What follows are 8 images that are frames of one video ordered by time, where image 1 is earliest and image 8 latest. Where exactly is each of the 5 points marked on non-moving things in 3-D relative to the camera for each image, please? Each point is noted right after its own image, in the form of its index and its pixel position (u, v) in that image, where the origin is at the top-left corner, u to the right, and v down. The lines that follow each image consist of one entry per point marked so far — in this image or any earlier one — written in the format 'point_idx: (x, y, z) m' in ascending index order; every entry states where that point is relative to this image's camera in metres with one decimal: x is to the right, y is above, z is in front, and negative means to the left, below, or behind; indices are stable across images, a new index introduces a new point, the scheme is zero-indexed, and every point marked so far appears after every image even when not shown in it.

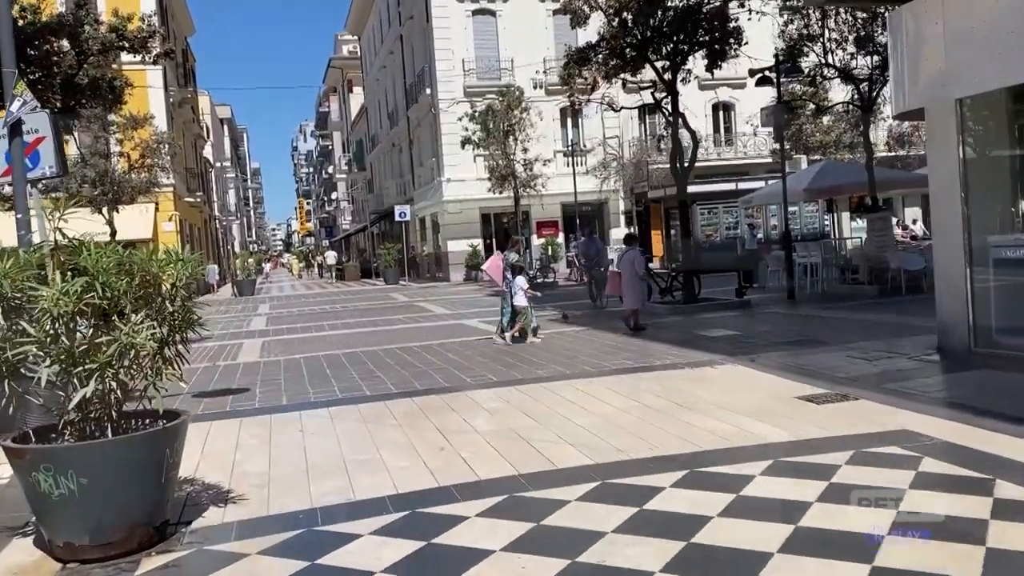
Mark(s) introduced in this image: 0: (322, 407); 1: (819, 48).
0: (-1.8, -1.1, +8.4) m
1: (+6.7, +5.2, +19.1) m
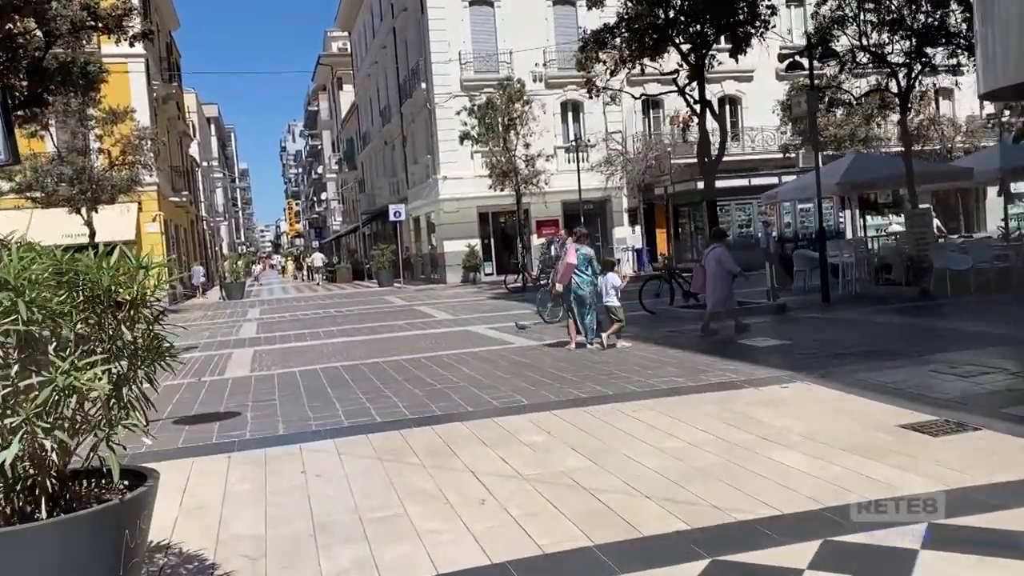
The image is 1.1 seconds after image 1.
0: (-1.5, -1.2, +7.1) m
1: (+6.9, +5.2, +17.9) m
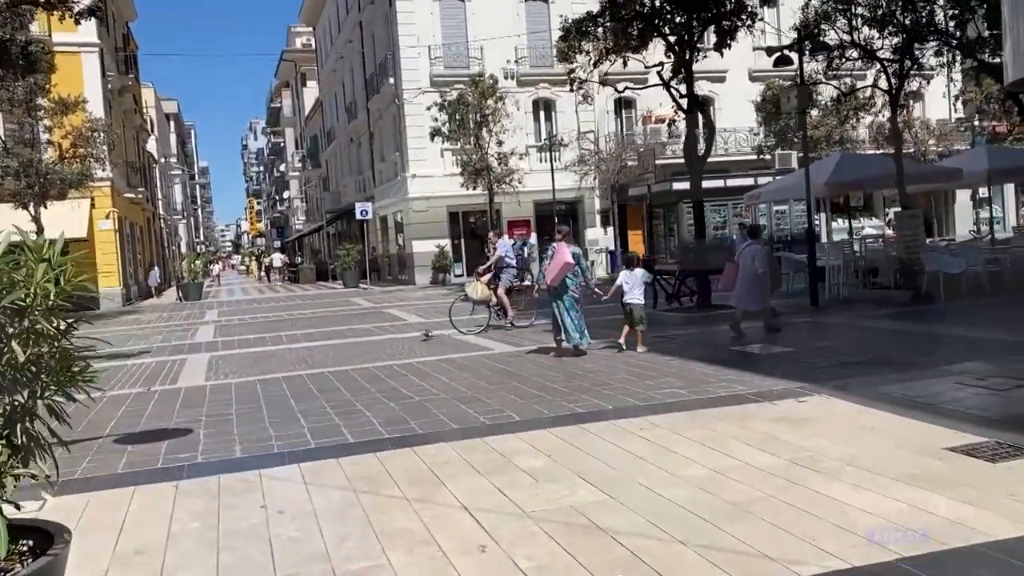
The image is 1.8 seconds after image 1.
0: (-1.5, -1.2, +6.2) m
1: (+6.4, +5.1, +17.3) m
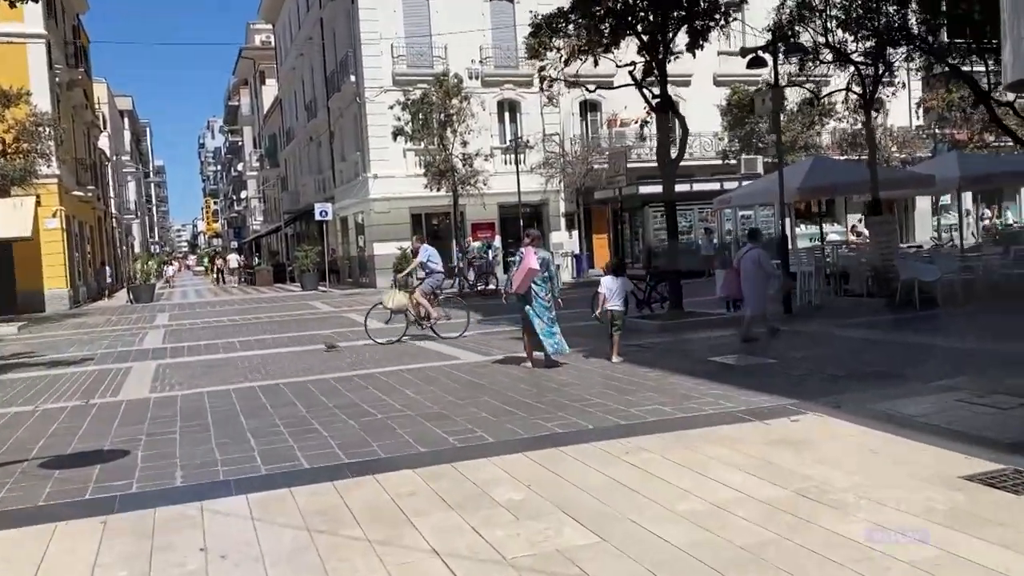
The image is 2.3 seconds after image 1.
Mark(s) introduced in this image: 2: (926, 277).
0: (-1.7, -1.3, +5.5) m
1: (+5.8, +5.0, +17.0) m
2: (+6.8, +0.2, +14.5) m
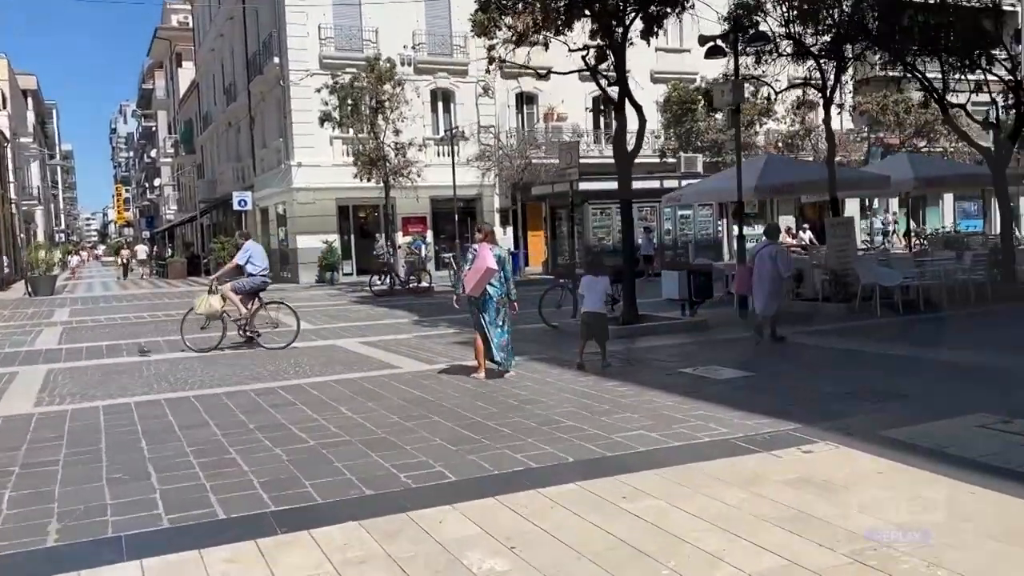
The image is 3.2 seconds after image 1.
0: (-1.8, -1.3, +4.2) m
1: (+4.7, +4.9, +16.3) m
2: (+5.9, +0.1, +13.9) m
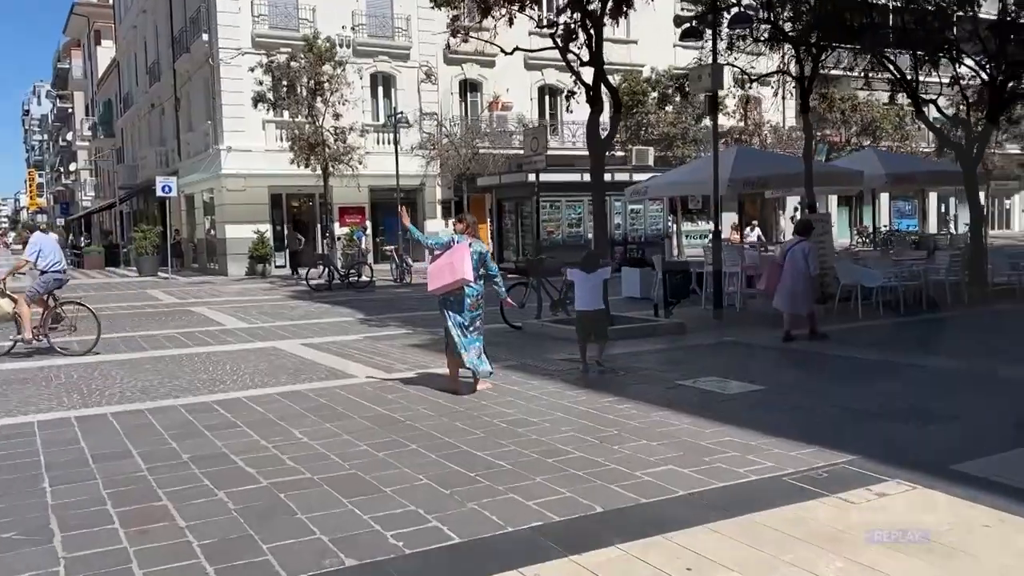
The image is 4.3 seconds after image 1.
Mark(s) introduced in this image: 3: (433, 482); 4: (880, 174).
0: (-1.6, -1.3, +2.9) m
1: (+4.0, +5.0, +15.4) m
2: (+5.3, +0.1, +13.2) m
3: (-0.4, -1.1, +5.0) m
4: (+6.6, +2.0, +15.9) m
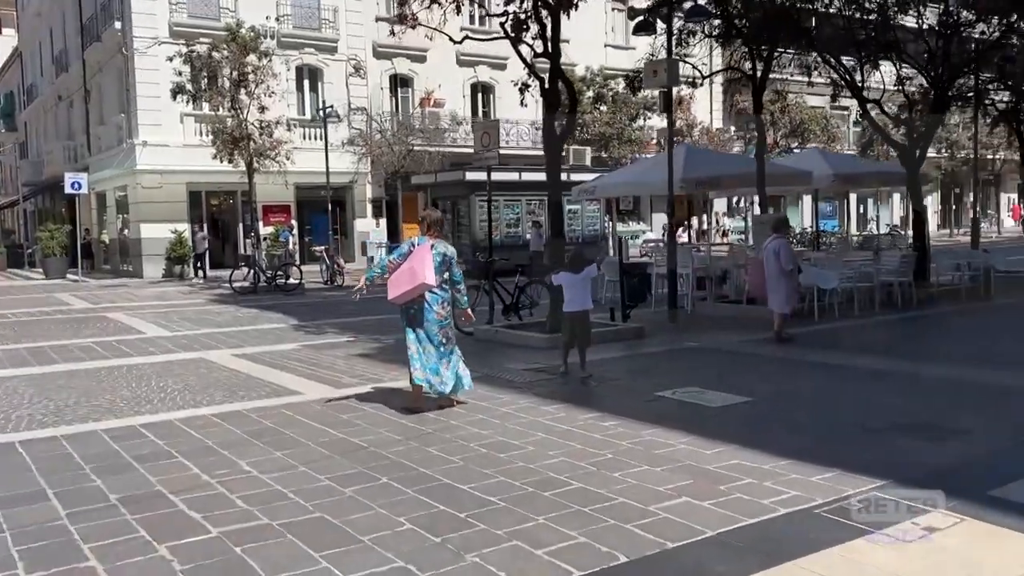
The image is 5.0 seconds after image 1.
0: (-1.4, -1.4, +2.0) m
1: (+3.0, +4.9, +15.0) m
2: (+4.5, +0.1, +12.9) m
3: (-0.4, -1.1, +4.2) m
4: (+5.6, +2.0, +15.7) m
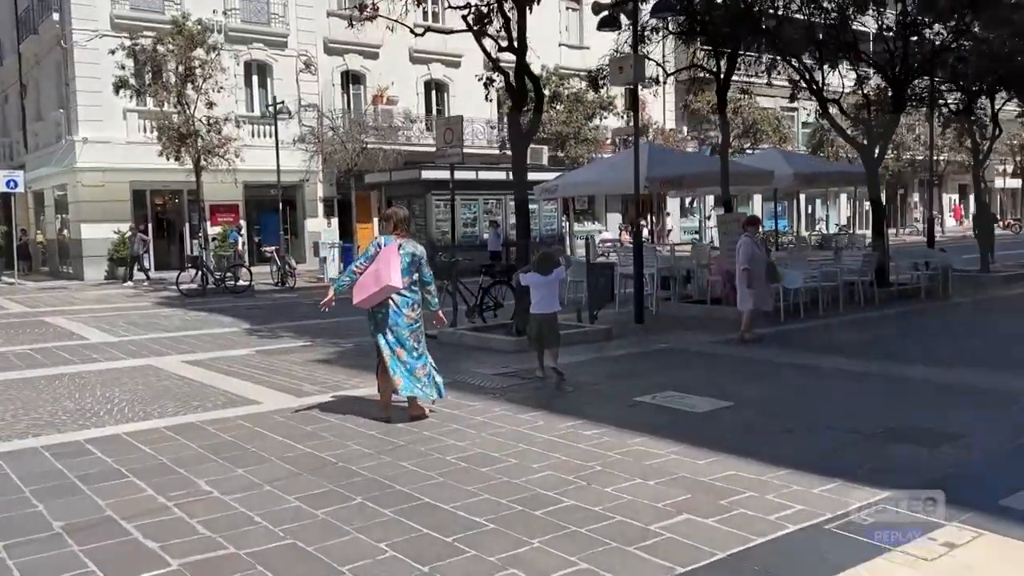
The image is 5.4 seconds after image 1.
0: (-1.3, -1.4, +1.6) m
1: (+2.4, +4.9, +14.8) m
2: (+4.0, +0.1, +12.8) m
3: (-0.5, -1.2, +3.9) m
4: (+4.9, +2.0, +15.6) m
